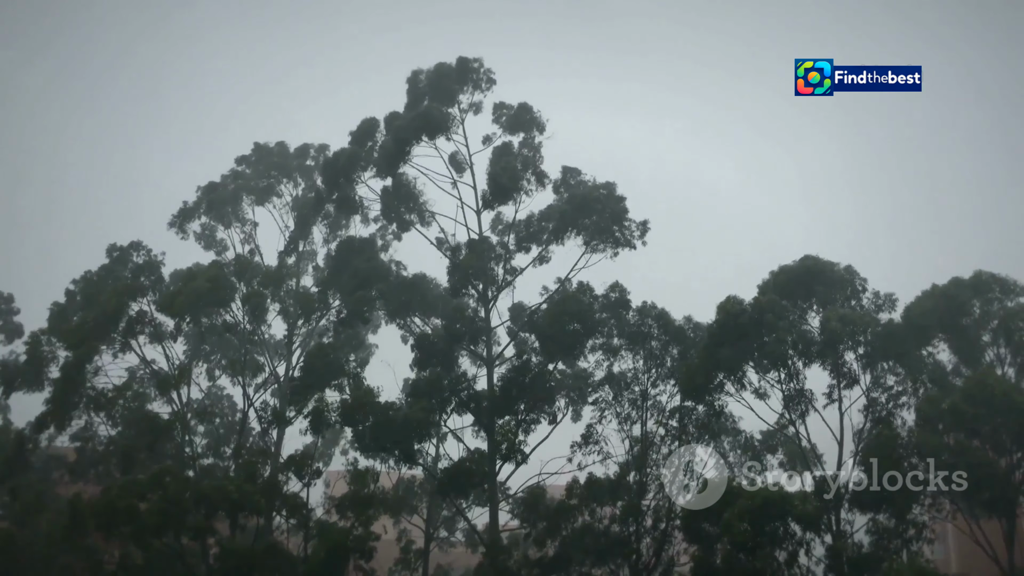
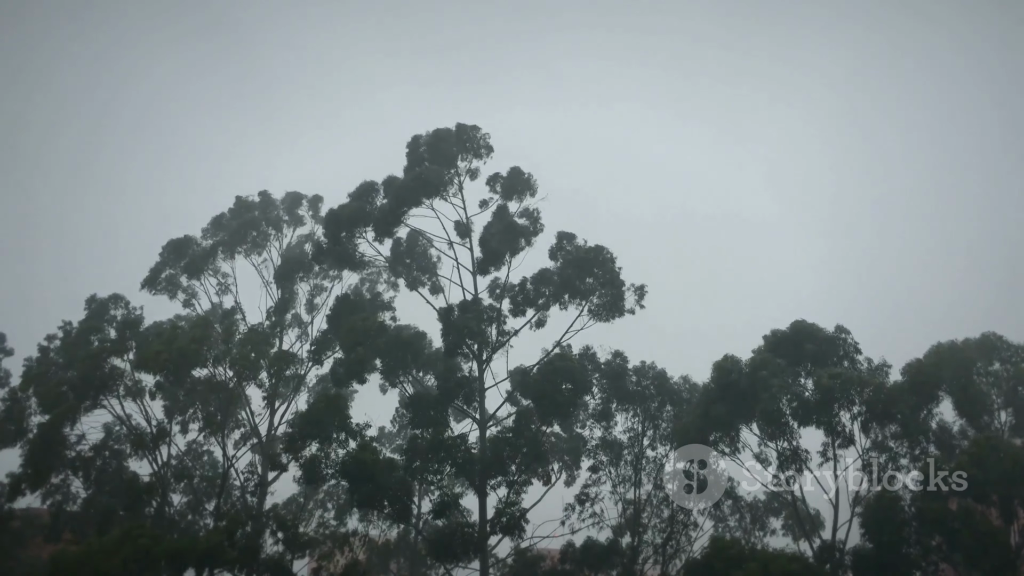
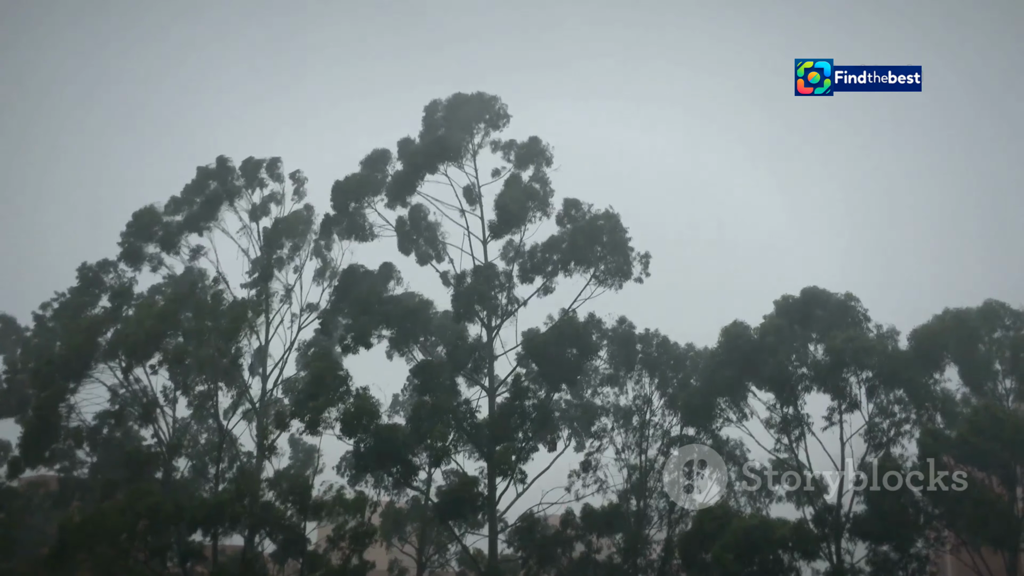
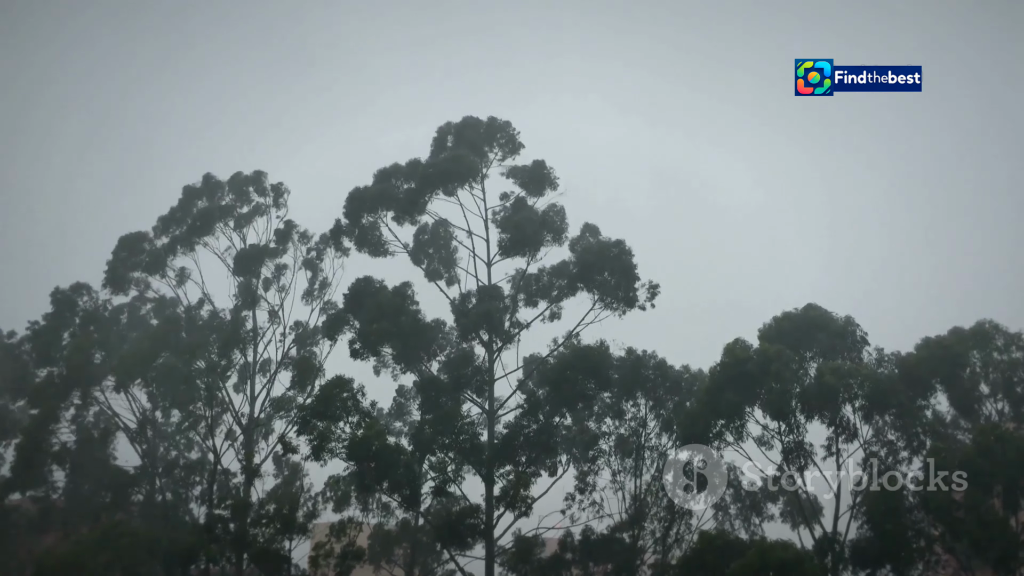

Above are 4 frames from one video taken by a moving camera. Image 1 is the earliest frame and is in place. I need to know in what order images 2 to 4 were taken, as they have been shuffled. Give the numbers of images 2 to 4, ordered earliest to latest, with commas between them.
3, 4, 2
